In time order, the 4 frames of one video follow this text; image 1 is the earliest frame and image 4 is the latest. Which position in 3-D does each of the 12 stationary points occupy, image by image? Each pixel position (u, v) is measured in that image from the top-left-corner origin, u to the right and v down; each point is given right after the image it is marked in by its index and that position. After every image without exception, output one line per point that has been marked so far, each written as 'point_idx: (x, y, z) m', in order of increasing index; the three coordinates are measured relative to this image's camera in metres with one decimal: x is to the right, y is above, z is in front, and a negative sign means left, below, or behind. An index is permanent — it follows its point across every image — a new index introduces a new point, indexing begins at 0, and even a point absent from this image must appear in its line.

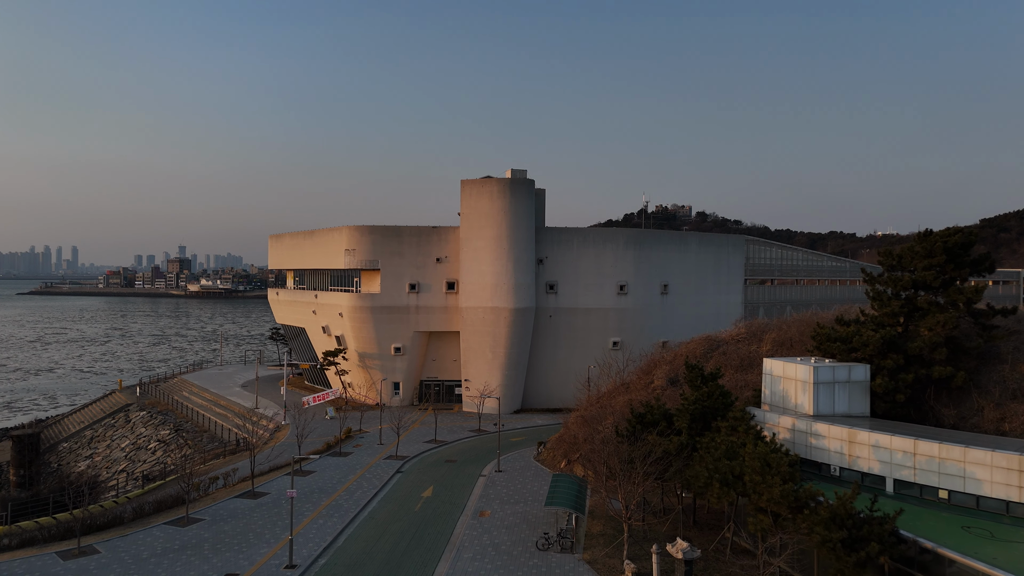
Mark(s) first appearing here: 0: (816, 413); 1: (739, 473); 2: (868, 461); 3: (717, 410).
0: (+9.9, -4.1, +19.5) m
1: (+6.1, -5.0, +16.2) m
2: (+10.2, -5.0, +17.4) m
3: (+6.7, -4.0, +19.5) m
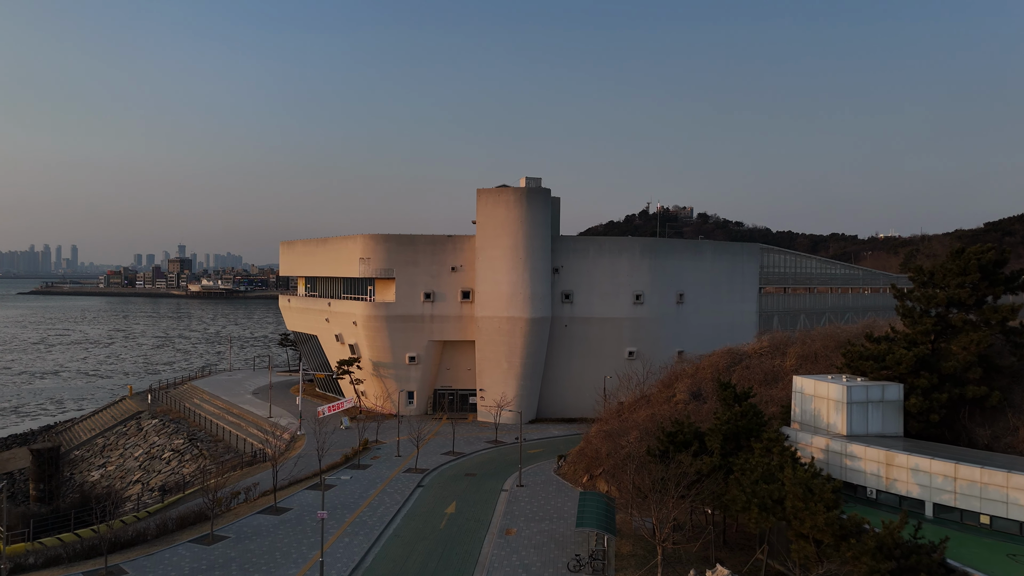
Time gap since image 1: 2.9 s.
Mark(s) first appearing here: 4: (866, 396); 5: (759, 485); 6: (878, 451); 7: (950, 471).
0: (+10.8, -4.7, +19.3) m
1: (+7.1, -5.6, +16.0) m
2: (+11.2, -5.6, +17.2) m
3: (+7.6, -4.5, +19.3) m
4: (+11.4, -3.5, +19.4) m
5: (+6.7, -5.4, +16.4) m
6: (+10.8, -4.8, +17.7) m
7: (+12.0, -5.0, +16.4) m
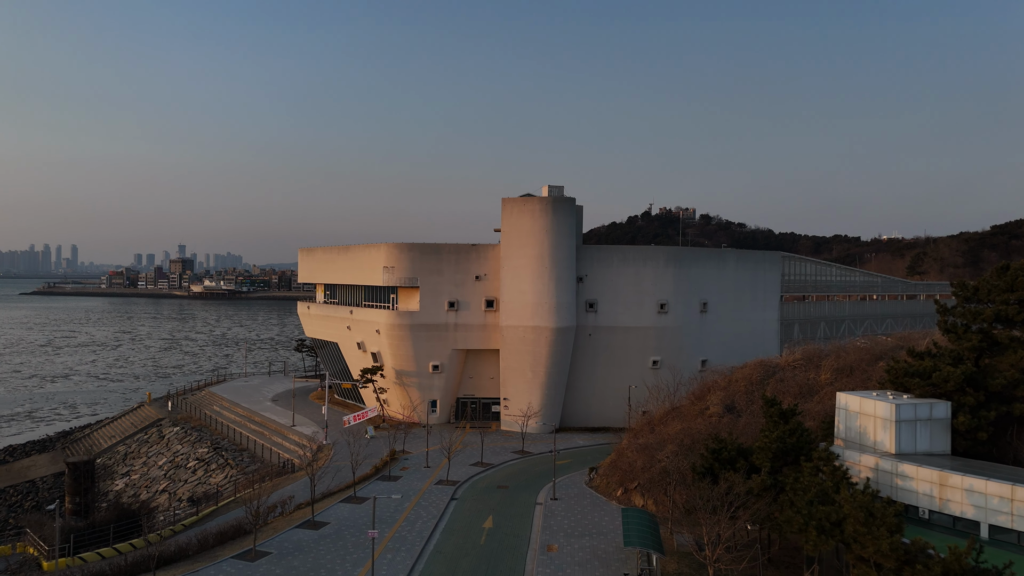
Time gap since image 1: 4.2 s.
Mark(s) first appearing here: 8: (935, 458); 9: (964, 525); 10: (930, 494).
0: (+12.3, -5.2, +19.3) m
1: (+8.6, -6.1, +15.9) m
2: (+12.7, -6.1, +17.1) m
3: (+9.1, -5.1, +19.2) m
4: (+12.9, -4.1, +19.3) m
5: (+8.2, -5.9, +16.3) m
6: (+12.3, -5.4, +17.7) m
7: (+13.5, -5.6, +16.3) m
8: (+13.5, -5.4, +19.2) m
9: (+12.9, -6.7, +17.1) m
10: (+12.2, -6.0, +17.7) m
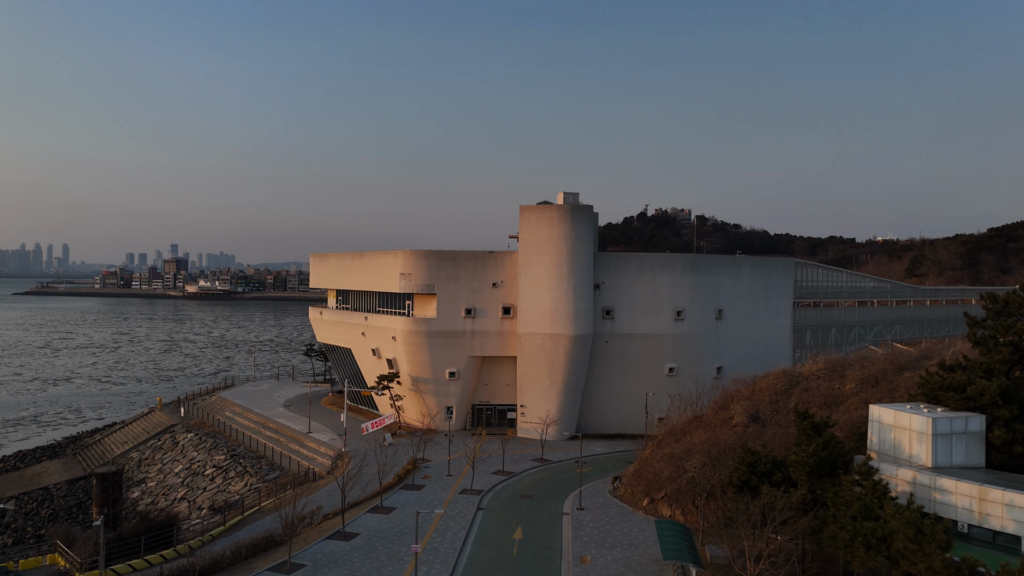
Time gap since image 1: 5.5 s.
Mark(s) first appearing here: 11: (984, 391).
0: (+13.6, -5.7, +19.4) m
1: (+9.9, -6.6, +16.0) m
2: (+14.0, -6.6, +17.2) m
3: (+10.4, -5.6, +19.3) m
4: (+14.2, -4.5, +19.5) m
5: (+9.5, -6.4, +16.4) m
6: (+13.5, -5.8, +17.8) m
7: (+14.7, -6.0, +16.5) m
8: (+14.7, -5.9, +19.3) m
9: (+14.1, -7.2, +17.3) m
10: (+13.5, -6.5, +17.8) m
11: (+15.7, -3.4, +20.0) m
